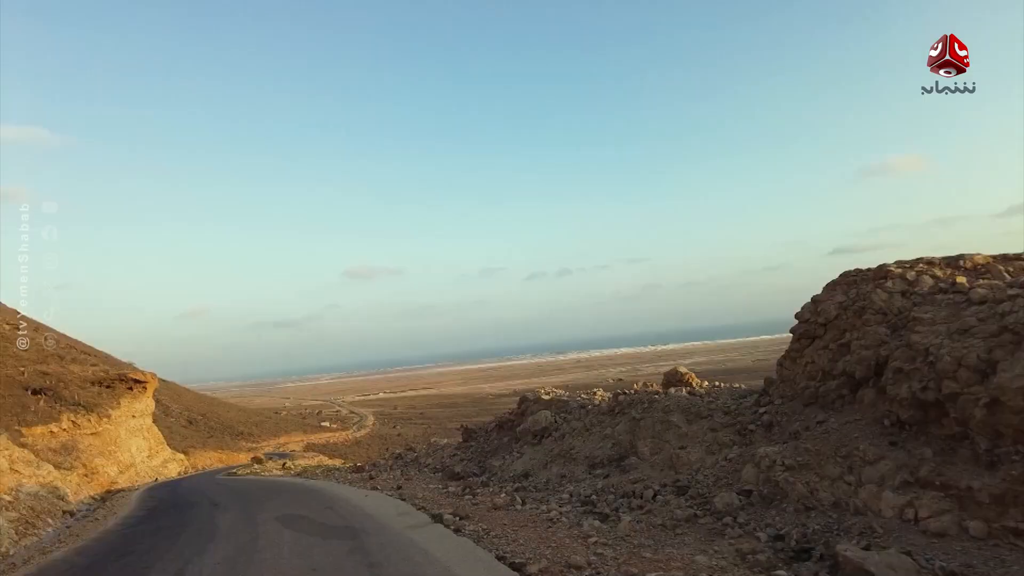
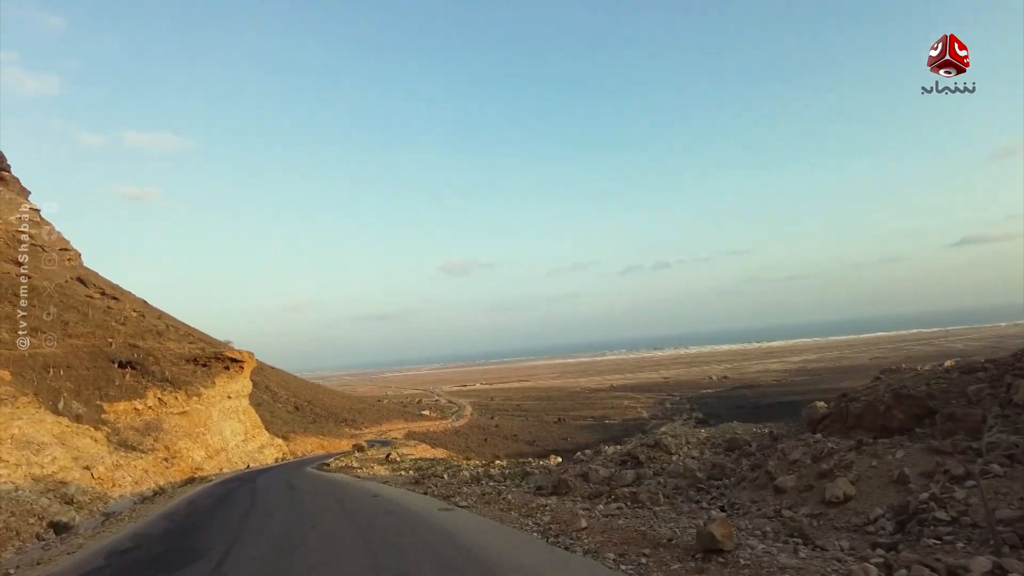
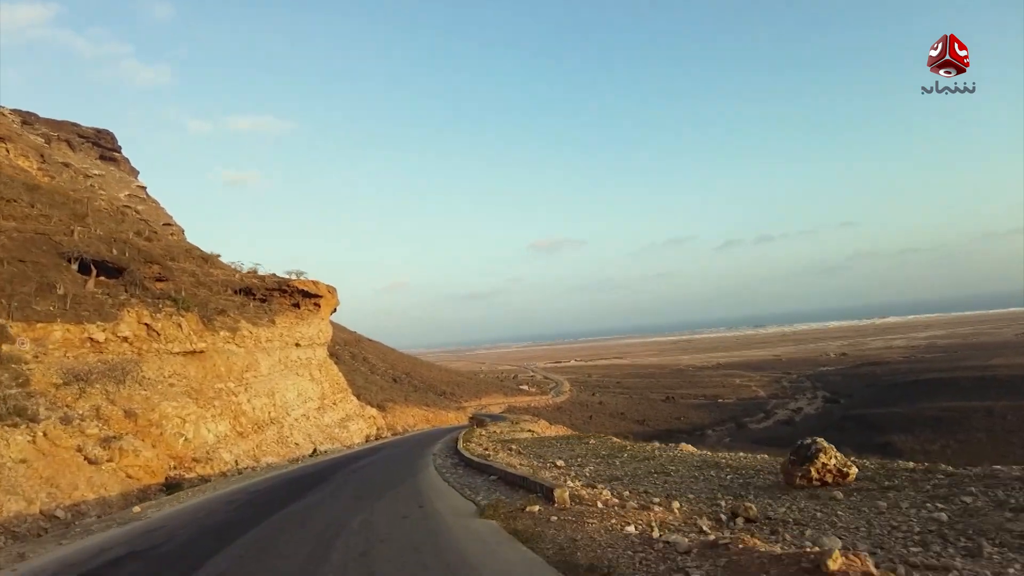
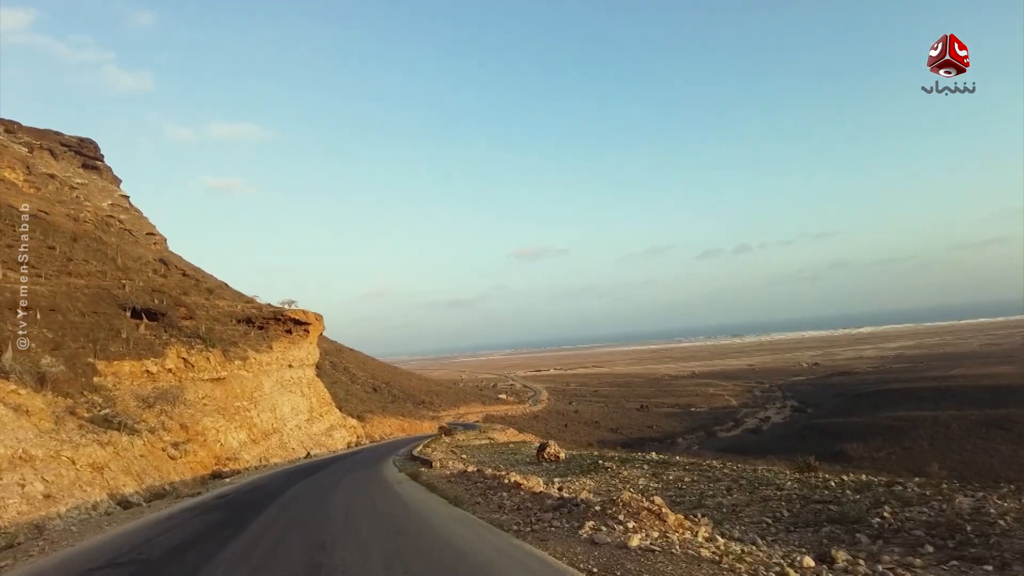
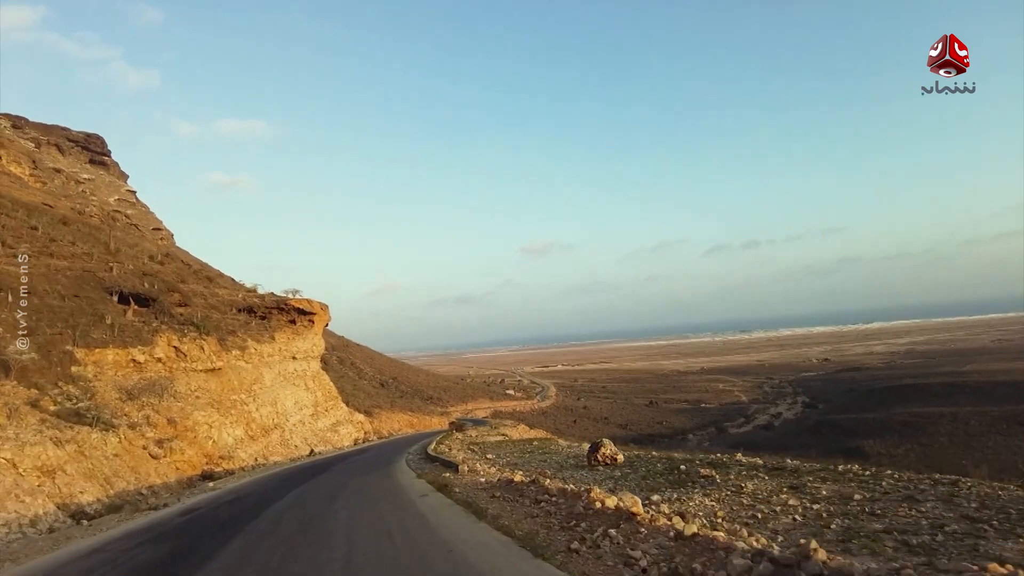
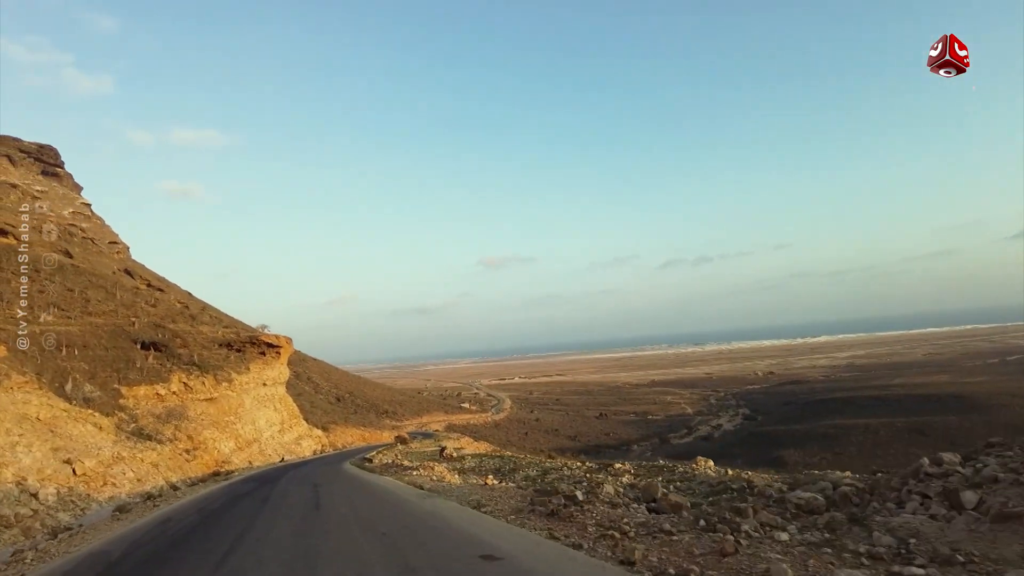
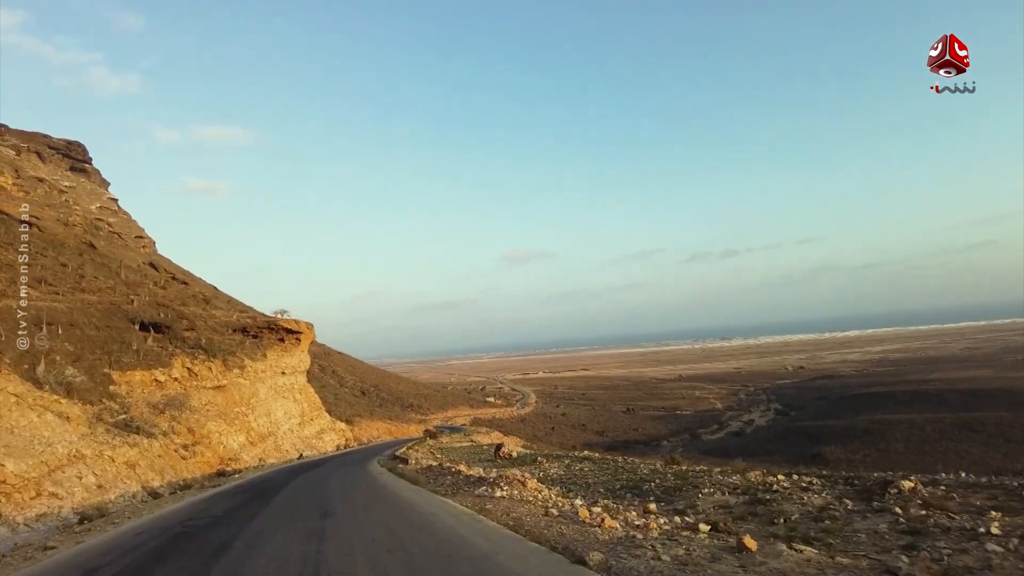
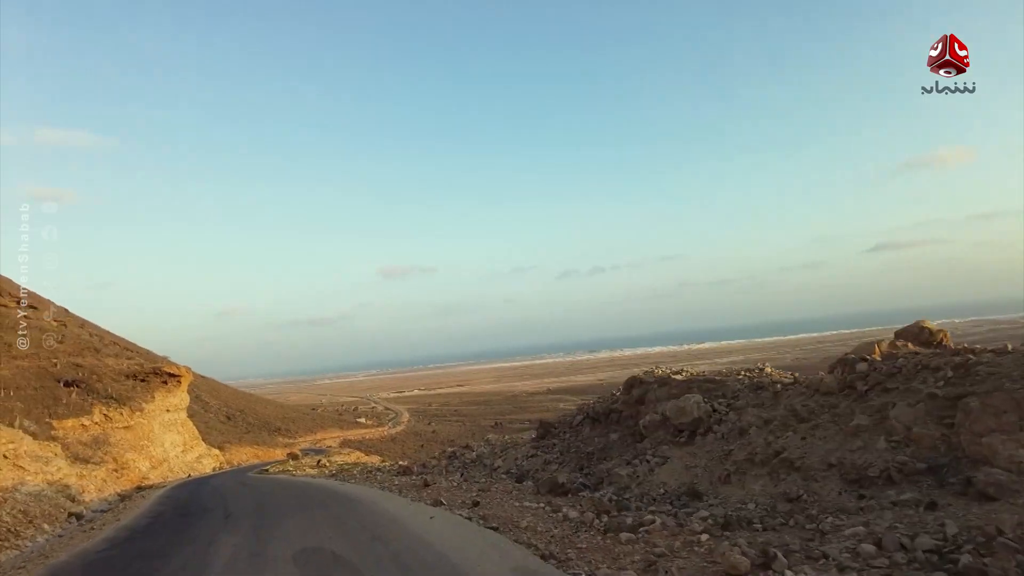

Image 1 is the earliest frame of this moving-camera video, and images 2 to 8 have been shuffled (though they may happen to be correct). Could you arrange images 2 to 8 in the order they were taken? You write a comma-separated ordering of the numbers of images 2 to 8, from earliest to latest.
8, 2, 6, 7, 4, 5, 3
